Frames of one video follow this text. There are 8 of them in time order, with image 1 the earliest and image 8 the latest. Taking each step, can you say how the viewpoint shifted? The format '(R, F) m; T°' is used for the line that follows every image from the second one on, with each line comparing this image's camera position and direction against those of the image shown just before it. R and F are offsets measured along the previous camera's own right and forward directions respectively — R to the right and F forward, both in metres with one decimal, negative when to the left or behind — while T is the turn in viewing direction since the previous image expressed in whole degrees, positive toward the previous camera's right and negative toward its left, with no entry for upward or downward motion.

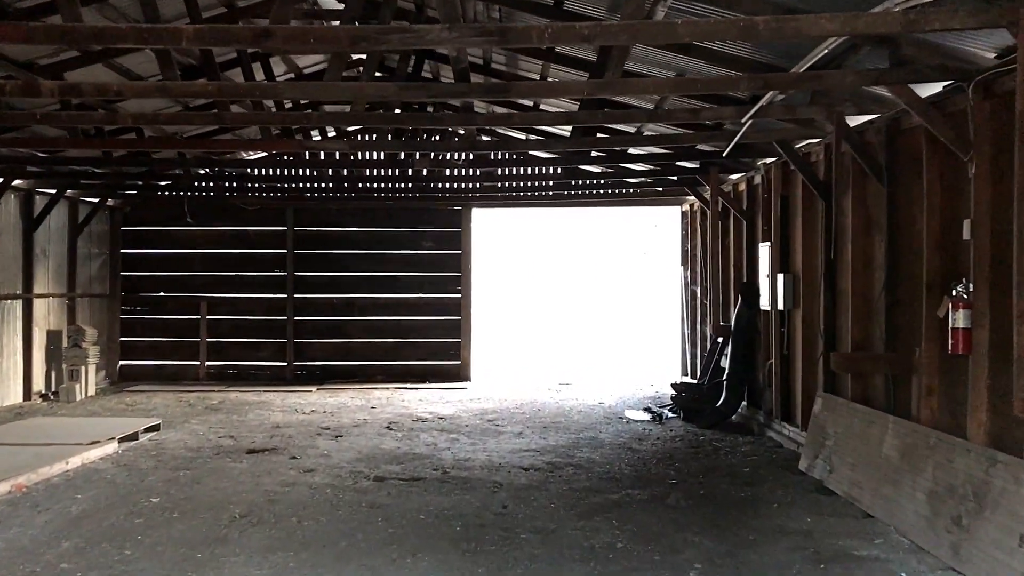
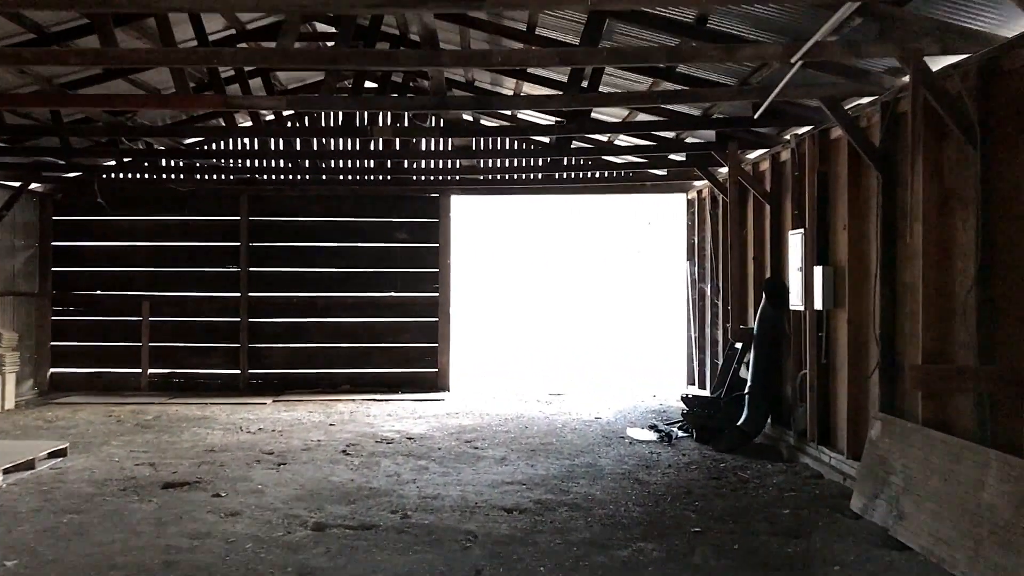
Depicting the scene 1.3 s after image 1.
(0.0, +1.1) m; +1°
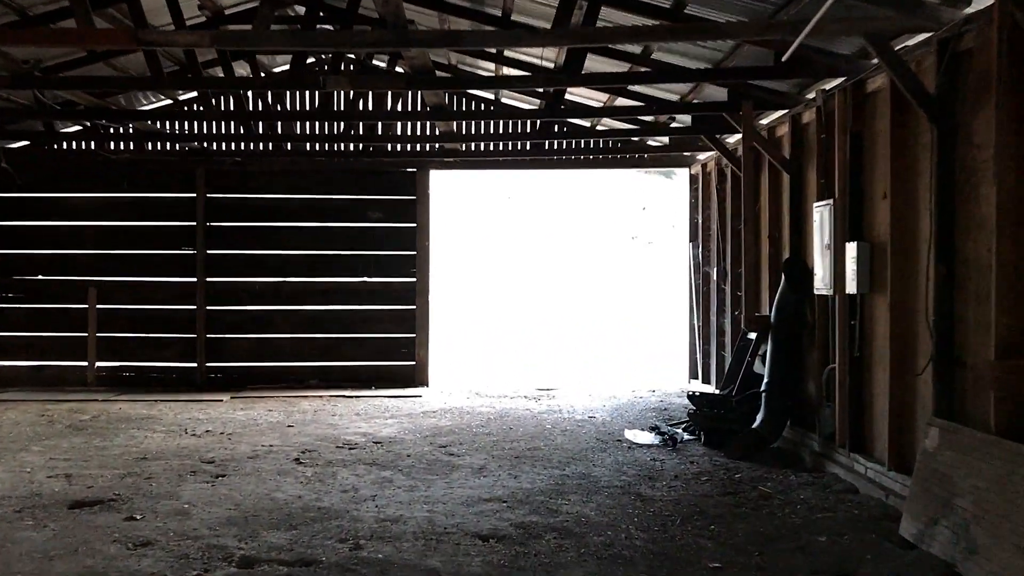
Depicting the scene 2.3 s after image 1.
(+0.1, +0.8) m; 0°
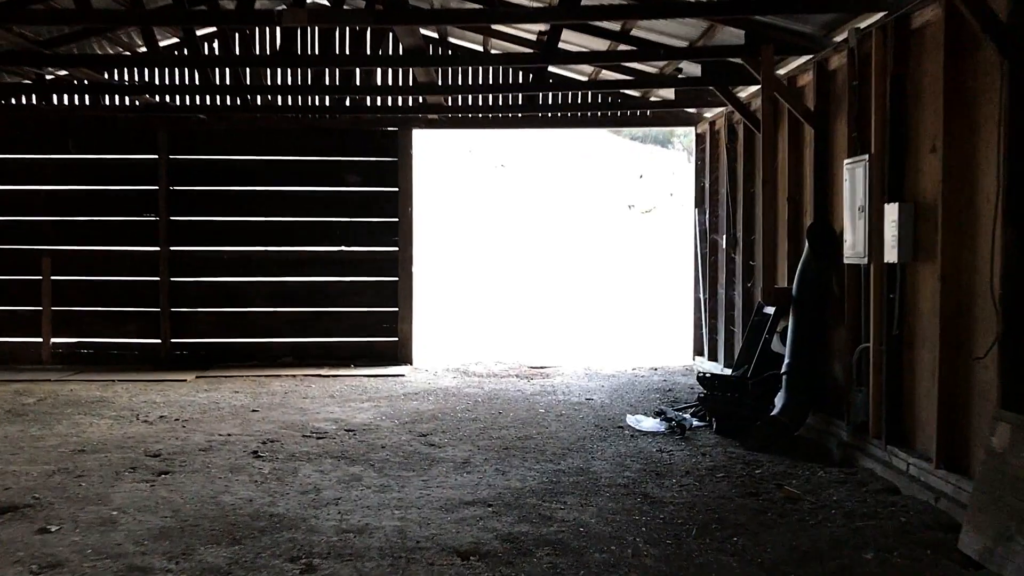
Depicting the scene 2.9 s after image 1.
(0.0, +0.6) m; 0°
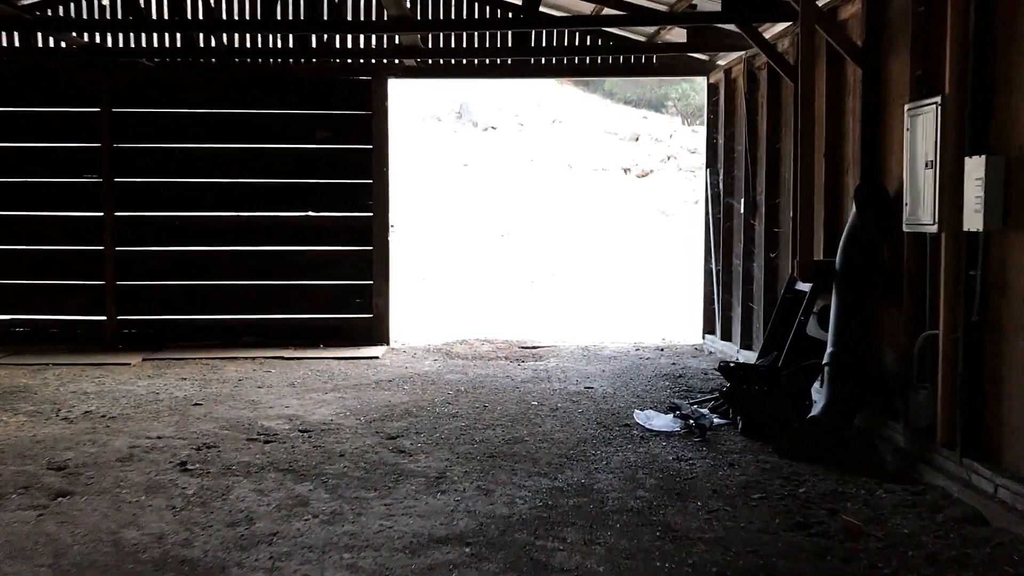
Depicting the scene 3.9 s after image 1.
(0.0, +0.8) m; 0°
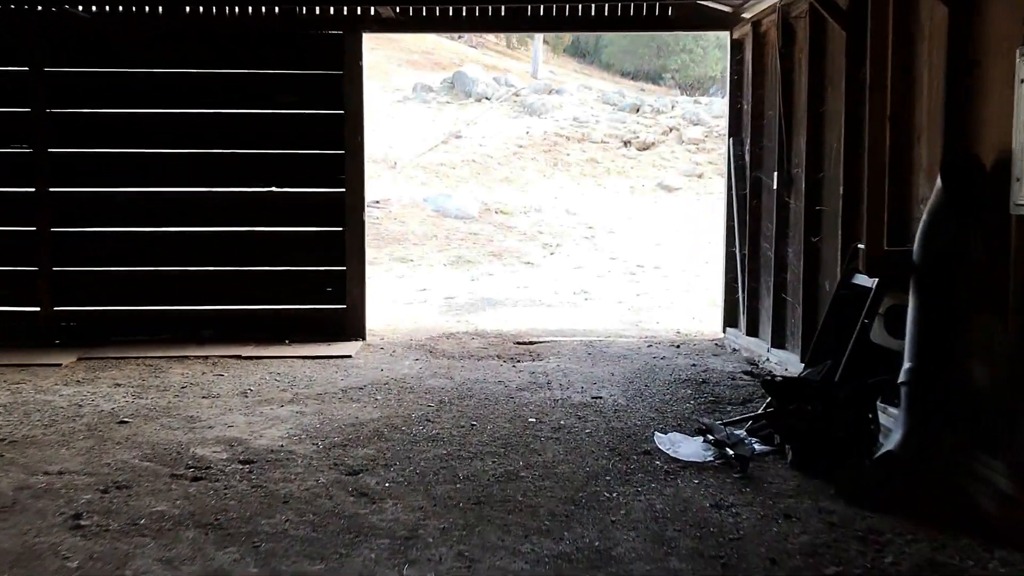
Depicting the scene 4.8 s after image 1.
(0.0, +0.8) m; 0°
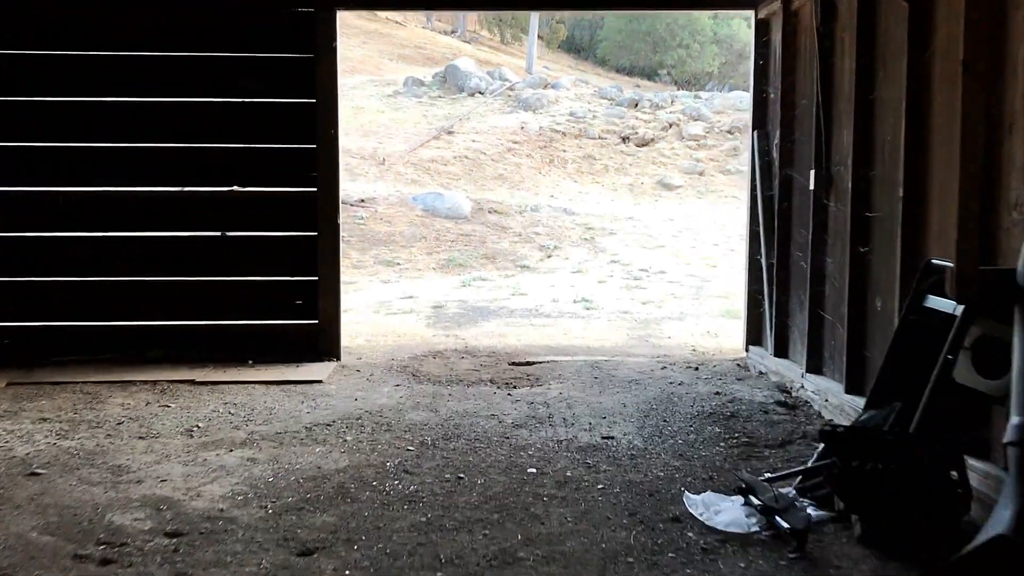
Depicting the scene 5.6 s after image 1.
(0.0, +0.6) m; 0°
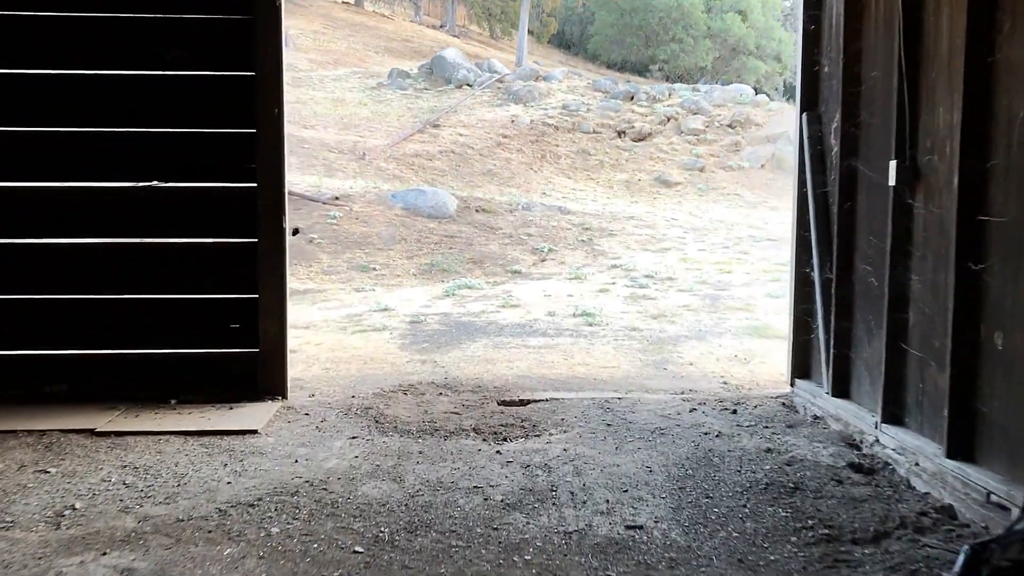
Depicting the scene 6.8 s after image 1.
(0.0, +1.0) m; +1°
